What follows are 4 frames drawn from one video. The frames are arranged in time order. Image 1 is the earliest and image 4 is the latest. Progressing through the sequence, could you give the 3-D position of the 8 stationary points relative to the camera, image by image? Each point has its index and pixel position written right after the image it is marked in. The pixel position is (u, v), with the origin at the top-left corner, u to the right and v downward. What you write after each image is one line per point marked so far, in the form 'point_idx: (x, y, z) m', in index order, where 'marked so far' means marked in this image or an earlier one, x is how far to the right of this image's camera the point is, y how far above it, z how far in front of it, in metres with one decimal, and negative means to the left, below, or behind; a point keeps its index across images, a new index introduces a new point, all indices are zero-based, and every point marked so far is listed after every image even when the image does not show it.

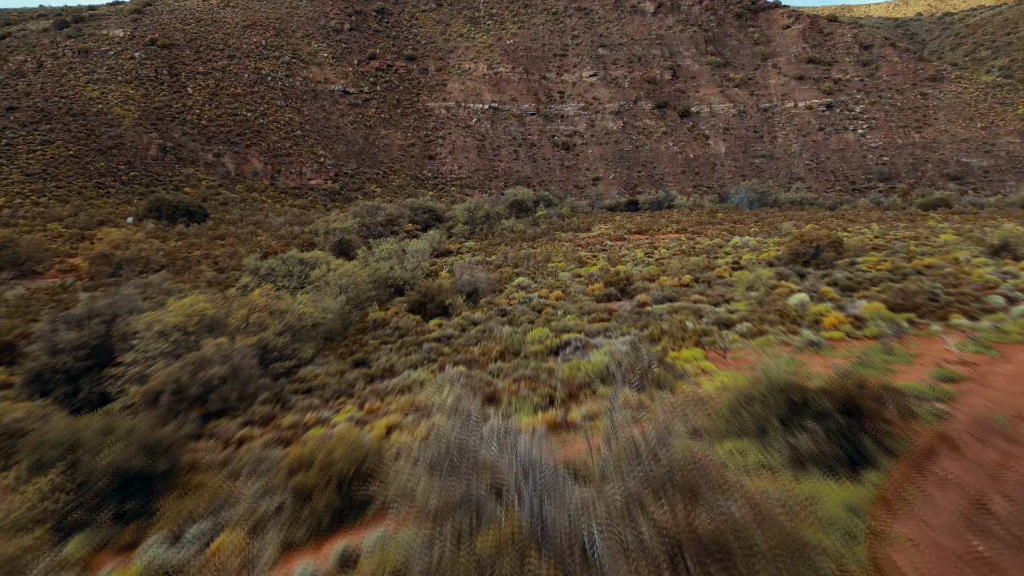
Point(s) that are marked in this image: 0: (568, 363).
0: (+0.4, -0.5, +5.3) m
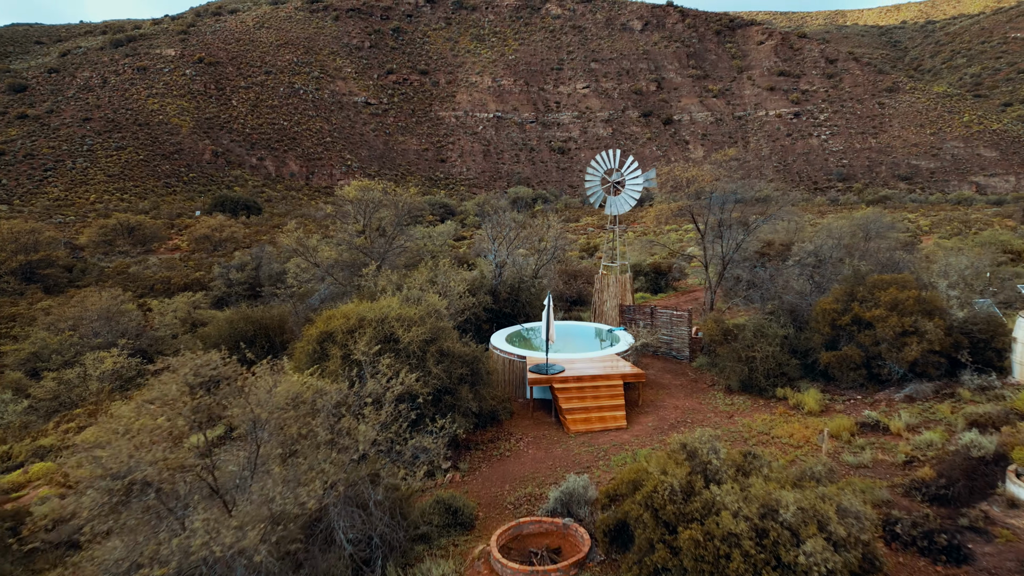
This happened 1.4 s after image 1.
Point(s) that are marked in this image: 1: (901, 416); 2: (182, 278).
0: (+0.5, +0.4, +11.7) m
1: (+2.2, -0.7, +4.5) m
2: (-7.7, +0.2, +18.2) m
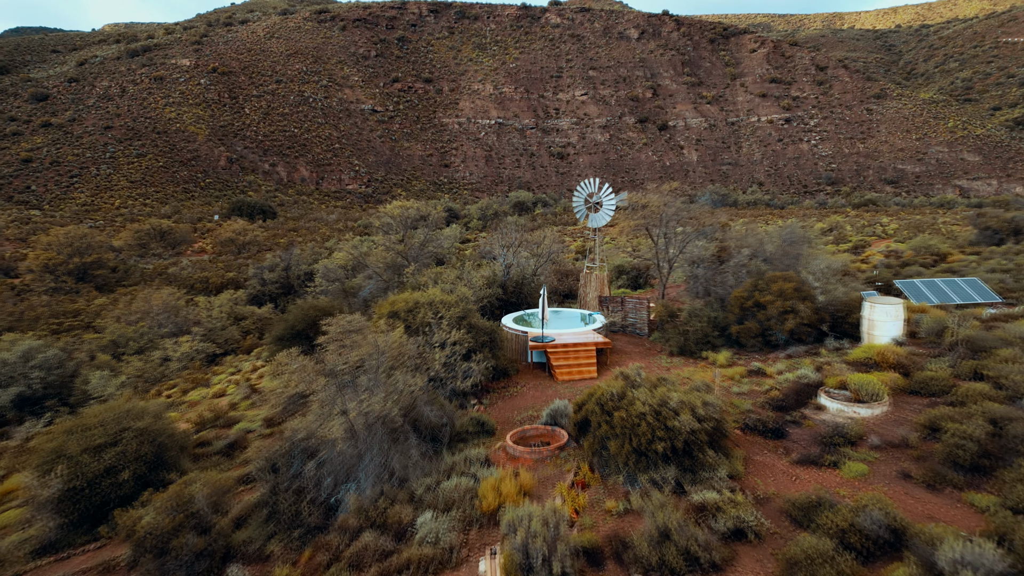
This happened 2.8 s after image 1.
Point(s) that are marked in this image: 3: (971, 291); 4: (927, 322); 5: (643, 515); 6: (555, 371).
0: (+0.5, +0.4, +13.8) m
1: (+2.3, -0.7, +6.7) m
2: (-7.6, +0.2, +20.4) m
3: (+4.8, 0.0, +8.2) m
4: (+3.6, -0.3, +6.8) m
5: (+0.7, -1.2, +4.2) m
6: (+0.4, -0.8, +7.8) m
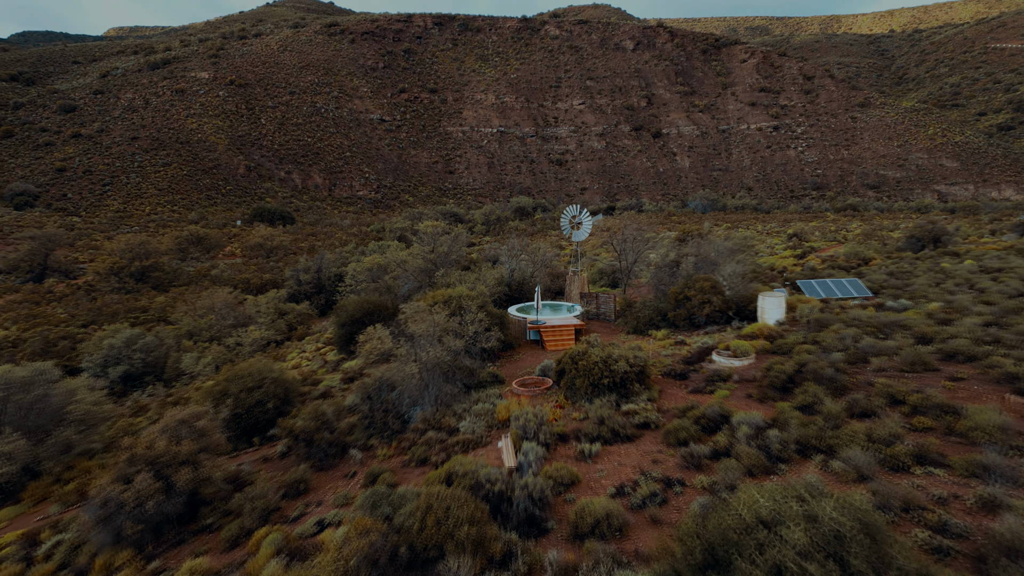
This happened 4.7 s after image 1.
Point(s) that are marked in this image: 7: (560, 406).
0: (+0.6, +0.5, +16.9) m
1: (+2.3, -0.6, +9.7) m
2: (-7.6, +0.2, +23.4) m
3: (+4.8, 0.0, +11.2) m
4: (+3.6, -0.3, +9.9) m
5: (+0.7, -1.2, +7.2) m
6: (+0.5, -0.8, +10.8) m
7: (+0.5, -1.2, +7.8) m
